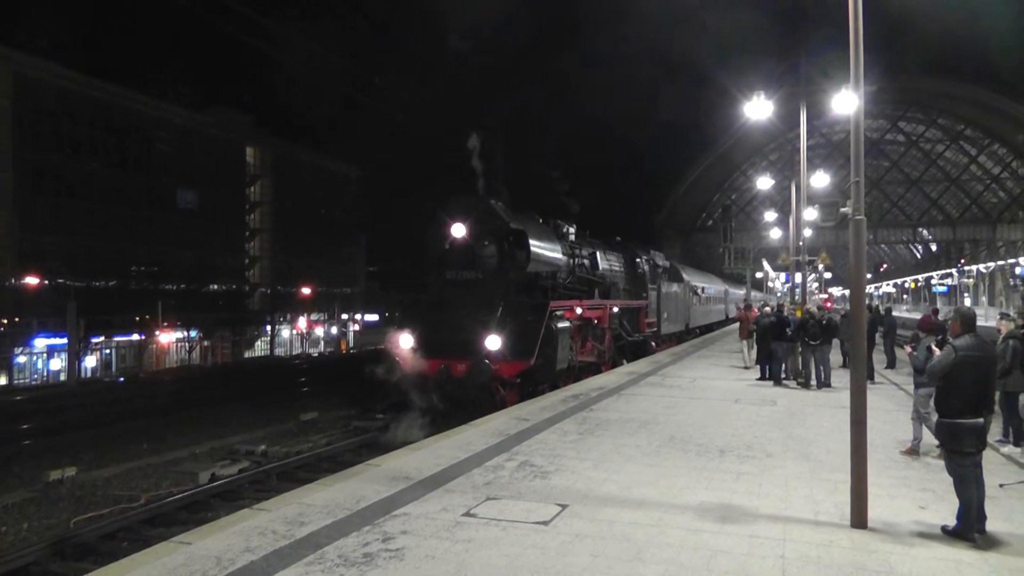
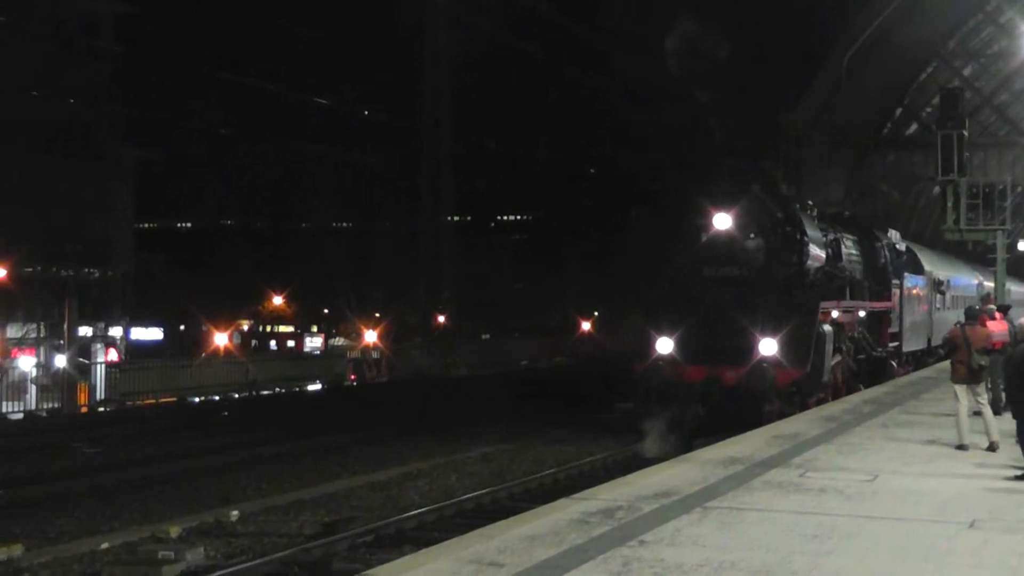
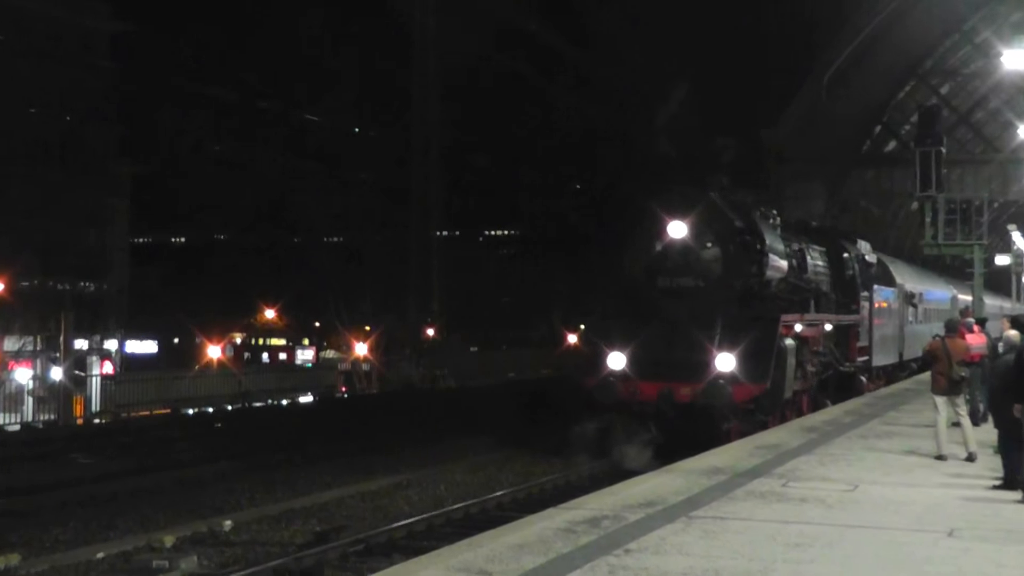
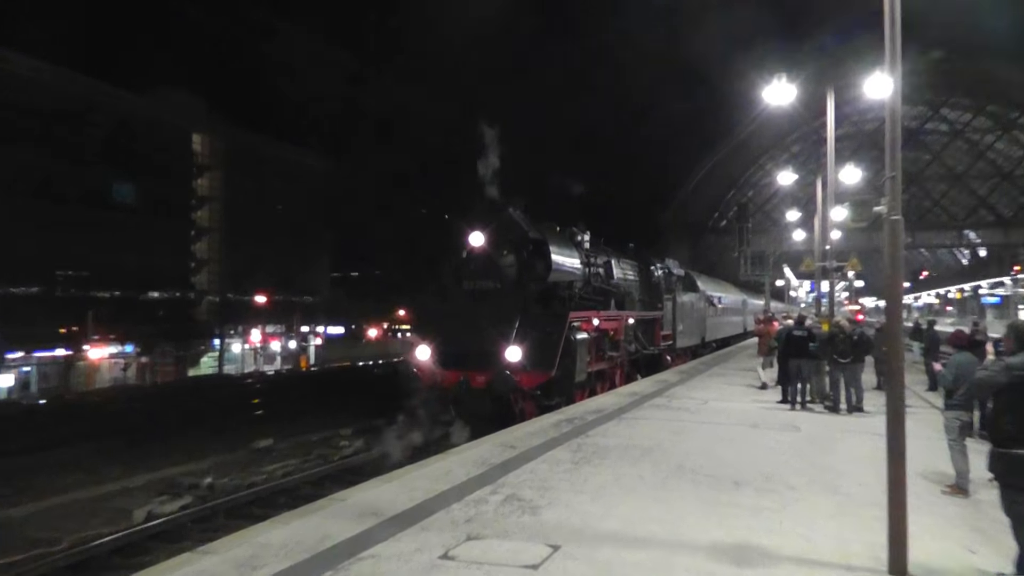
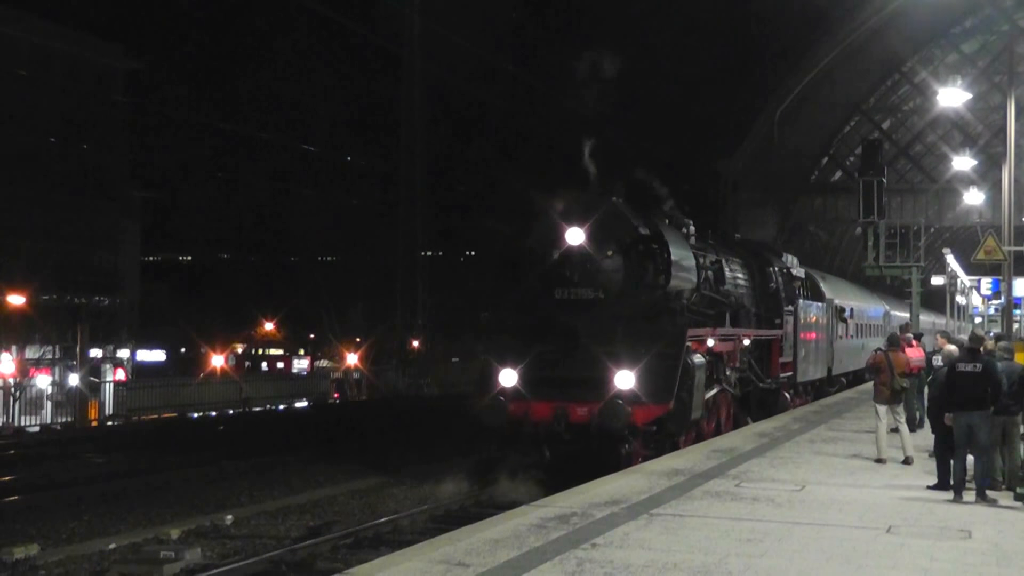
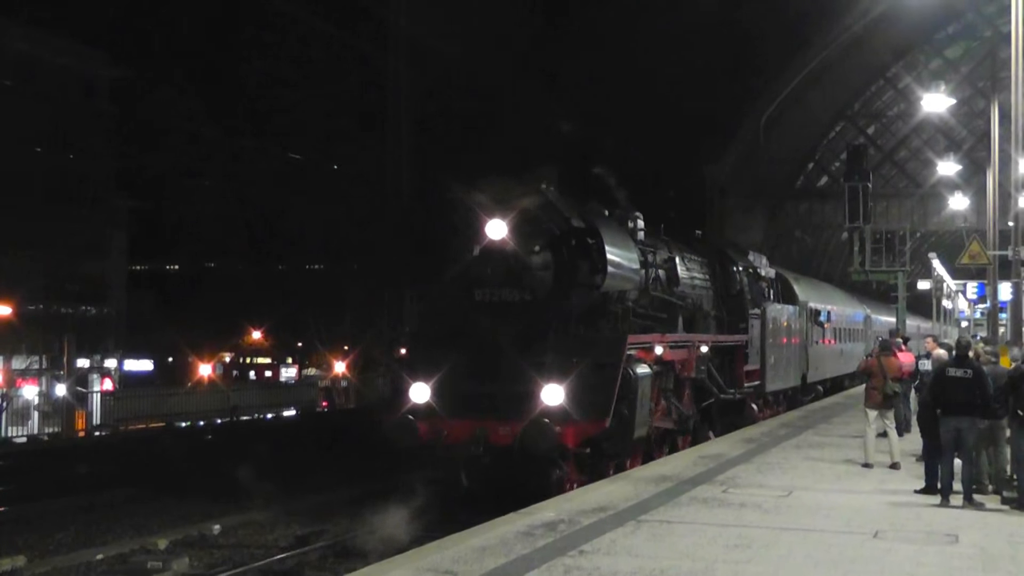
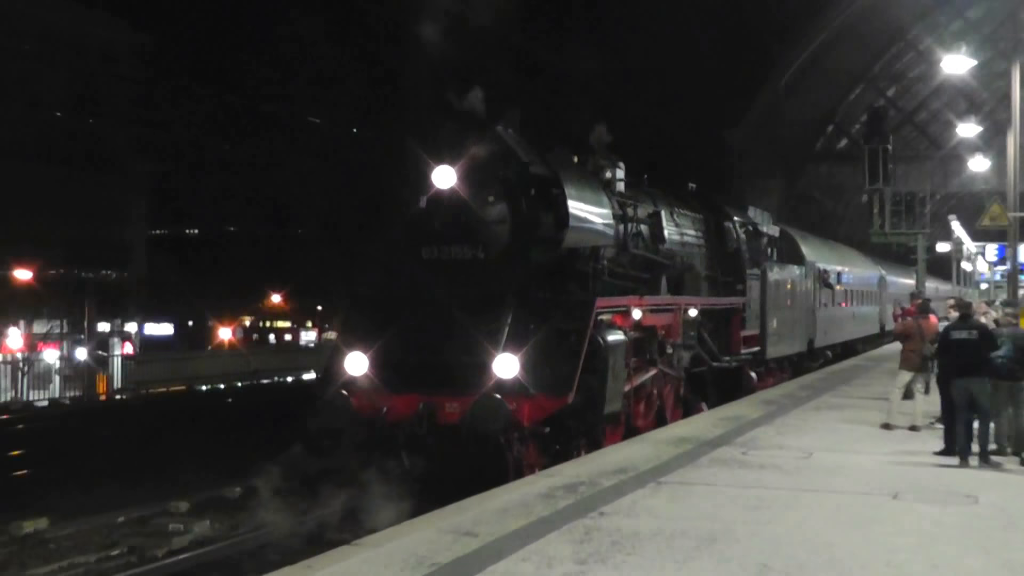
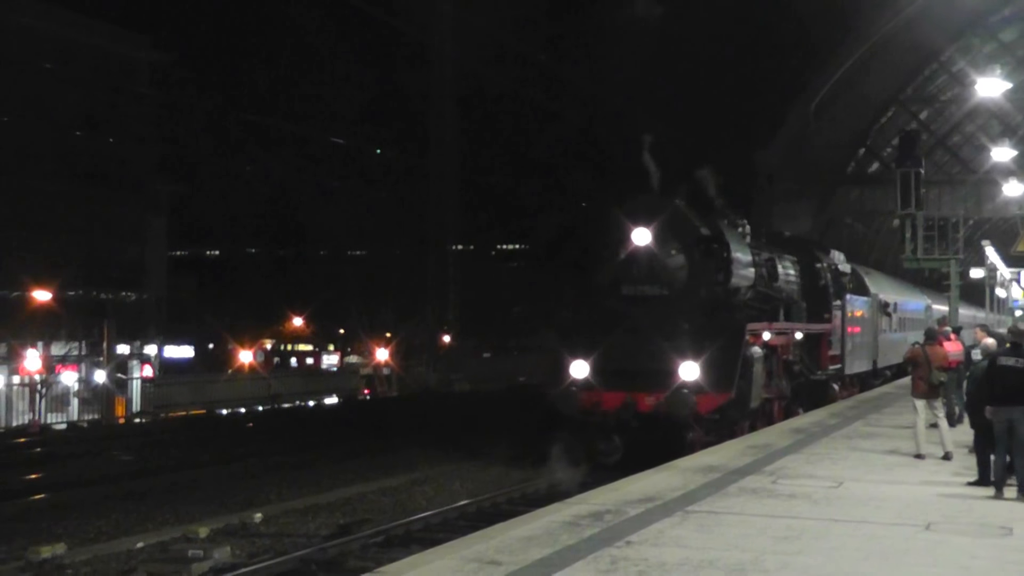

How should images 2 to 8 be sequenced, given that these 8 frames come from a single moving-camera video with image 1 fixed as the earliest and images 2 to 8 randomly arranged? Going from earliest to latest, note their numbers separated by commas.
4, 7, 6, 5, 8, 3, 2
